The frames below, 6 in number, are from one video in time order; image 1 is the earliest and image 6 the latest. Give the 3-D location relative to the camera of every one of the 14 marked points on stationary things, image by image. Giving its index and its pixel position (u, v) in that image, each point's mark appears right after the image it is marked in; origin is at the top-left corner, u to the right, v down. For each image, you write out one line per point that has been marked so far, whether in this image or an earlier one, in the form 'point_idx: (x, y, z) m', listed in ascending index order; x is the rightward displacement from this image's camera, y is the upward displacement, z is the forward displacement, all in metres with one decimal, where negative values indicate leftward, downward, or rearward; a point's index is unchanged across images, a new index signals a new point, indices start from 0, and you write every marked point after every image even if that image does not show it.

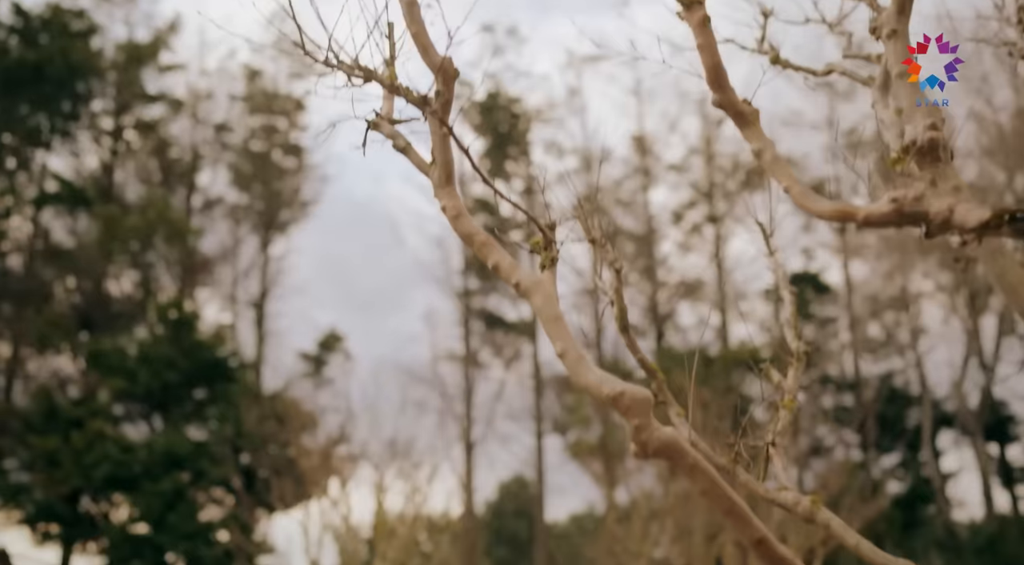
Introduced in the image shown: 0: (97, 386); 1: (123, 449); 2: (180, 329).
0: (-7.4, -1.8, +18.8) m
1: (-6.7, -2.8, +18.1) m
2: (-6.1, -0.8, +19.3) m
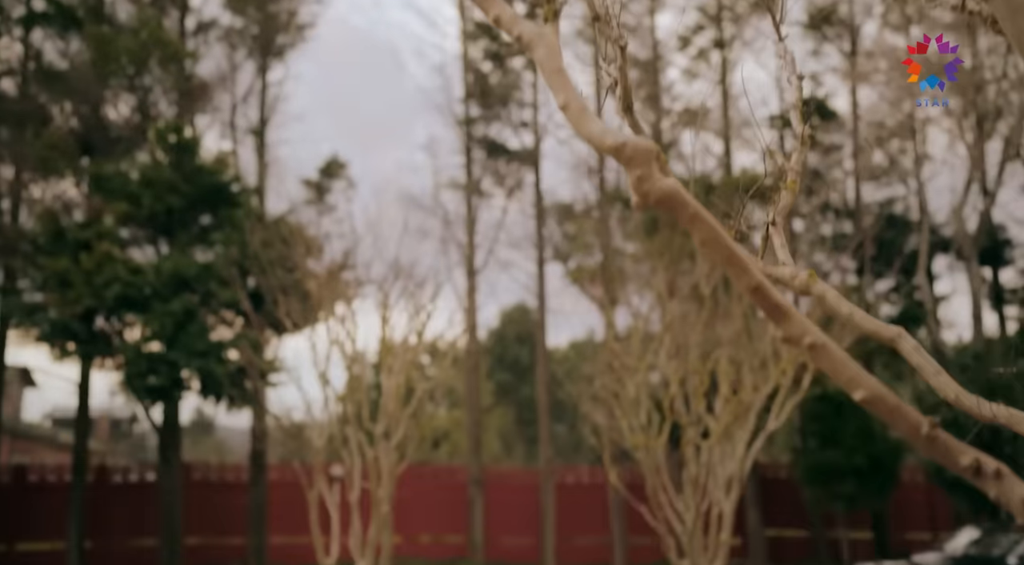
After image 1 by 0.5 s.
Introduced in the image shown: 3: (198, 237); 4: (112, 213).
0: (-7.3, +1.3, +18.9) m
1: (-6.6, +0.2, +18.4) m
2: (-6.0, +2.3, +19.3) m
3: (-5.7, +0.8, +19.3) m
4: (-7.1, +1.2, +18.9) m
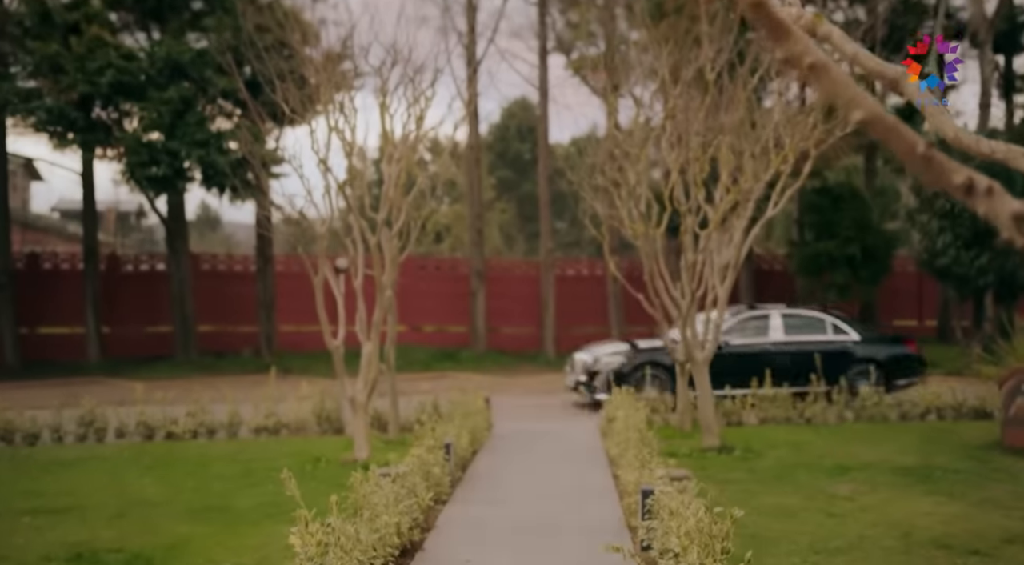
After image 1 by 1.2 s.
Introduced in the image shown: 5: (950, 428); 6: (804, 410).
0: (-7.3, +5.0, +18.4) m
1: (-6.6, +3.8, +18.1) m
2: (-6.0, +6.1, +18.6) m
3: (-5.7, +4.6, +18.8) m
4: (-7.1, +4.9, +18.4) m
5: (+5.1, -1.7, +12.4) m
6: (+3.6, -1.6, +13.2) m
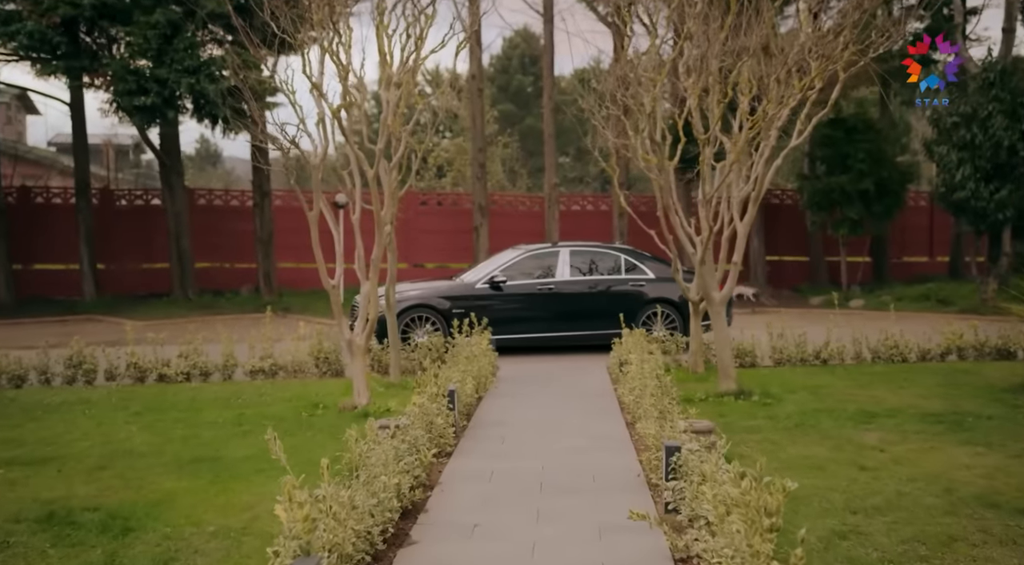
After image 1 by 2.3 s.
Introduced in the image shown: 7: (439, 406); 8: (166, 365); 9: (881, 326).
0: (-7.2, +6.0, +17.5) m
1: (-6.5, +4.9, +17.3) m
2: (-5.9, +7.2, +17.6) m
3: (-5.6, +5.7, +18.0) m
4: (-7.0, +6.0, +17.5) m
5: (+5.2, -1.0, +11.9) m
6: (+3.7, -0.8, +12.7) m
7: (-0.5, -0.8, +7.1) m
8: (-3.7, -0.9, +11.4) m
9: (+4.8, -0.6, +13.7) m
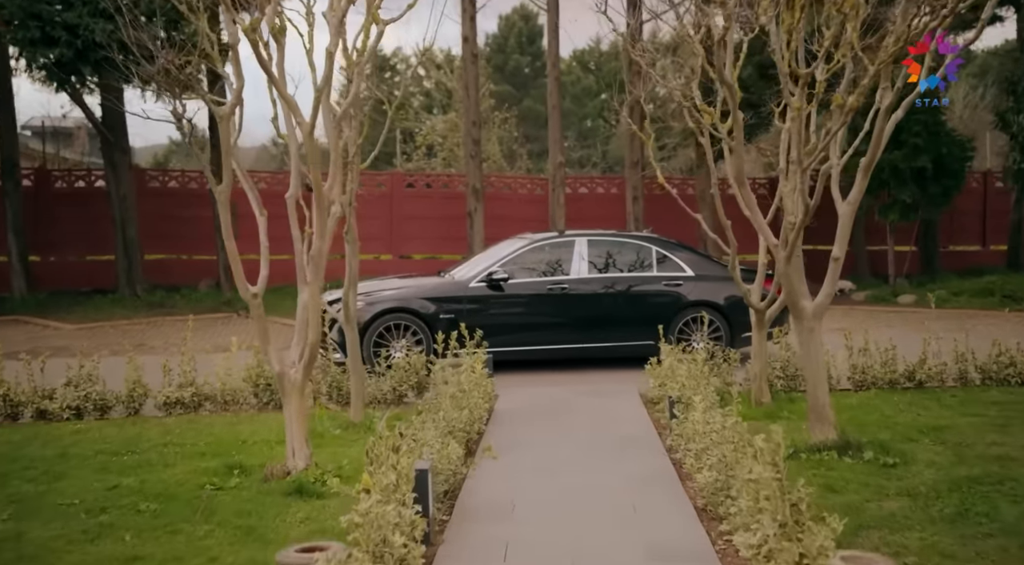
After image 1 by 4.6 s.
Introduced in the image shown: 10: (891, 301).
0: (-7.2, +6.1, +14.5) m
1: (-6.5, +4.9, +14.2) m
2: (-5.9, +7.2, +14.6) m
3: (-5.6, +5.7, +15.0) m
4: (-7.0, +6.0, +14.4) m
5: (+5.2, -1.0, +9.0) m
6: (+3.7, -0.8, +9.7) m
7: (-0.5, -0.9, +4.2) m
8: (-3.7, -0.9, +8.4) m
9: (+4.8, -0.6, +10.8) m
10: (+6.9, -0.3, +19.2) m
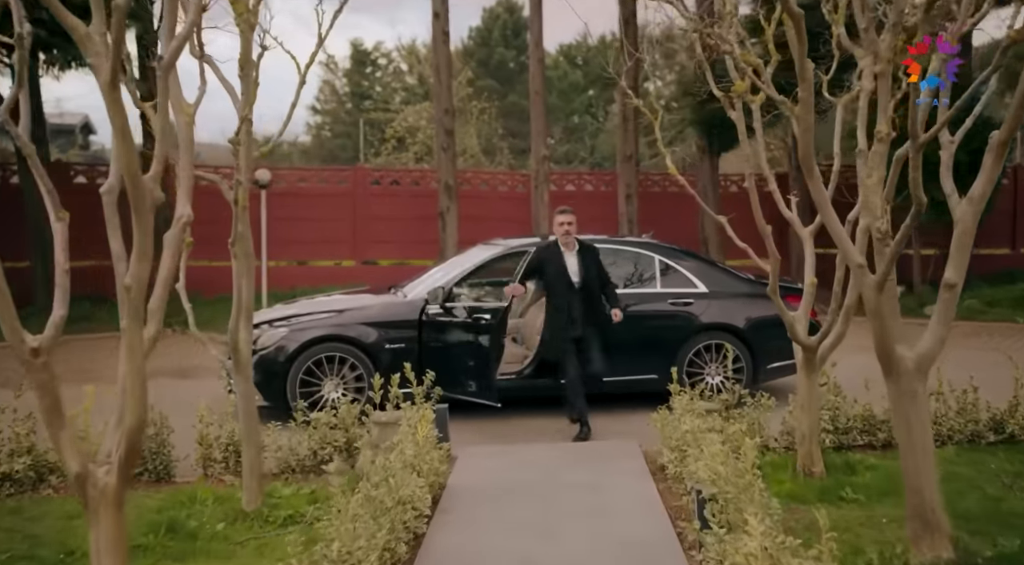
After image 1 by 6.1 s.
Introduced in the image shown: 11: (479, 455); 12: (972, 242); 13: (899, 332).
0: (-7.6, +5.9, +12.0) m
1: (-6.8, +4.8, +11.8) m
2: (-6.3, +7.0, +12.1) m
3: (-6.0, +5.6, +12.5) m
4: (-7.4, +5.9, +12.0) m
5: (+5.0, -1.1, +6.7) m
6: (+3.5, -1.0, +7.4) m
7: (-0.6, -1.1, +1.8) m
8: (-3.9, -1.1, +6.0) m
9: (+4.5, -0.7, +8.5) m
10: (+6.5, -0.5, +16.9) m
11: (-0.2, -1.2, +7.1) m
12: (+2.0, +0.2, +4.6) m
13: (+1.7, -0.2, +4.7) m
